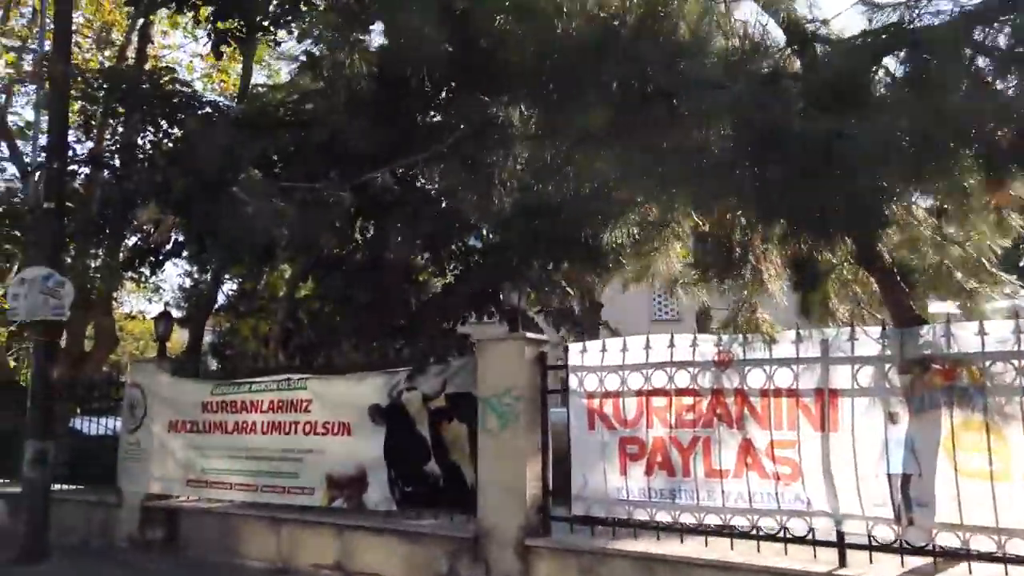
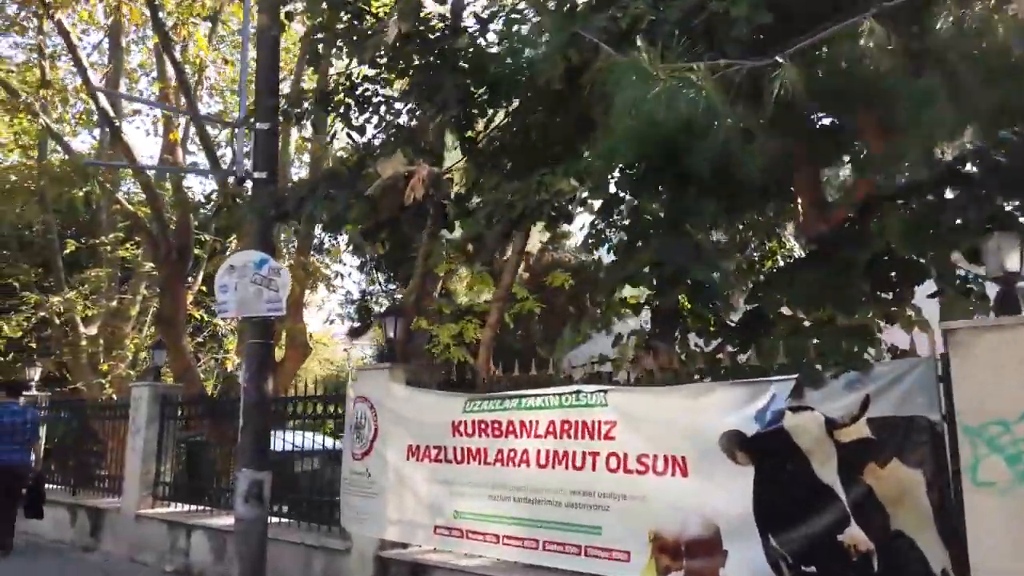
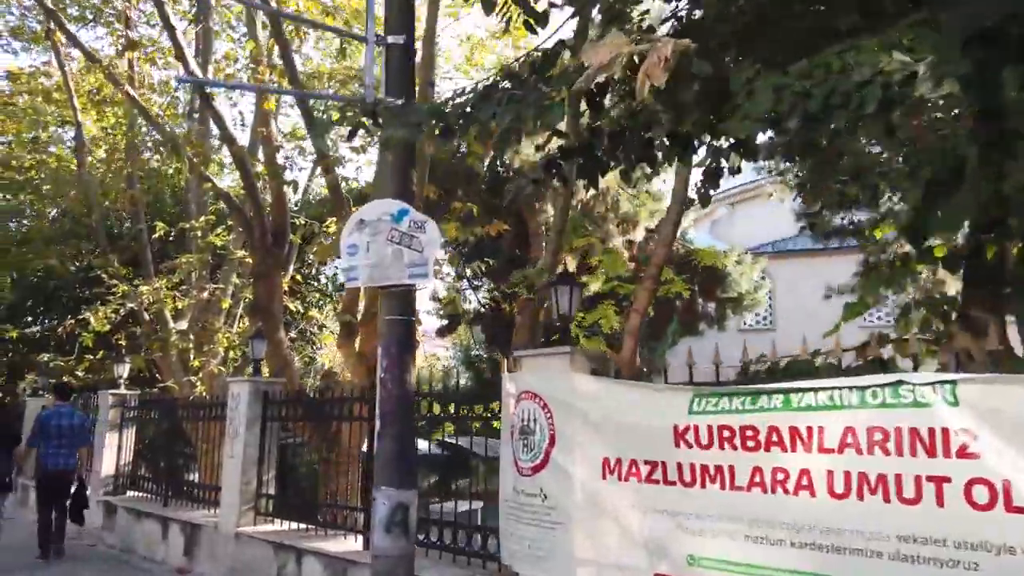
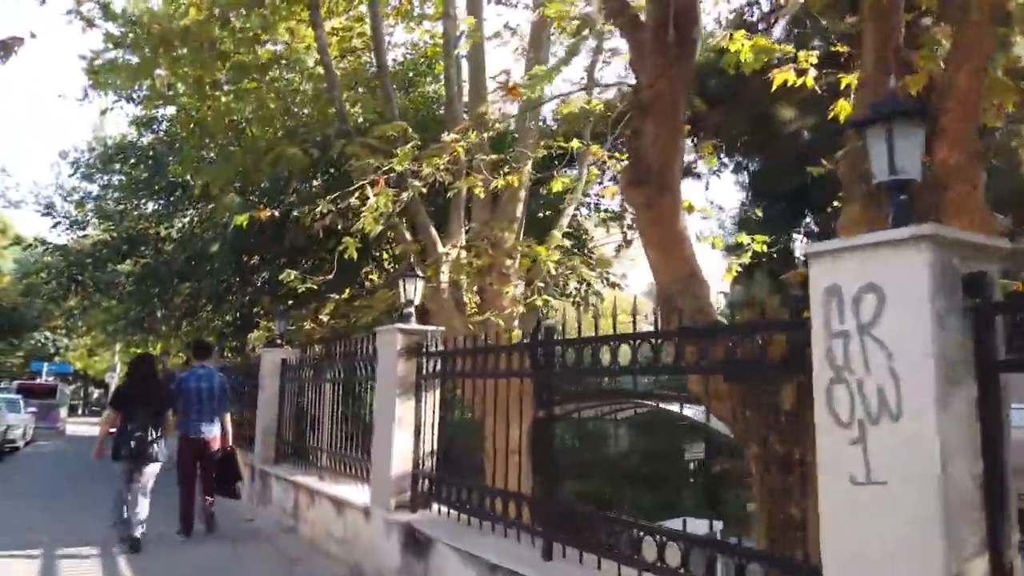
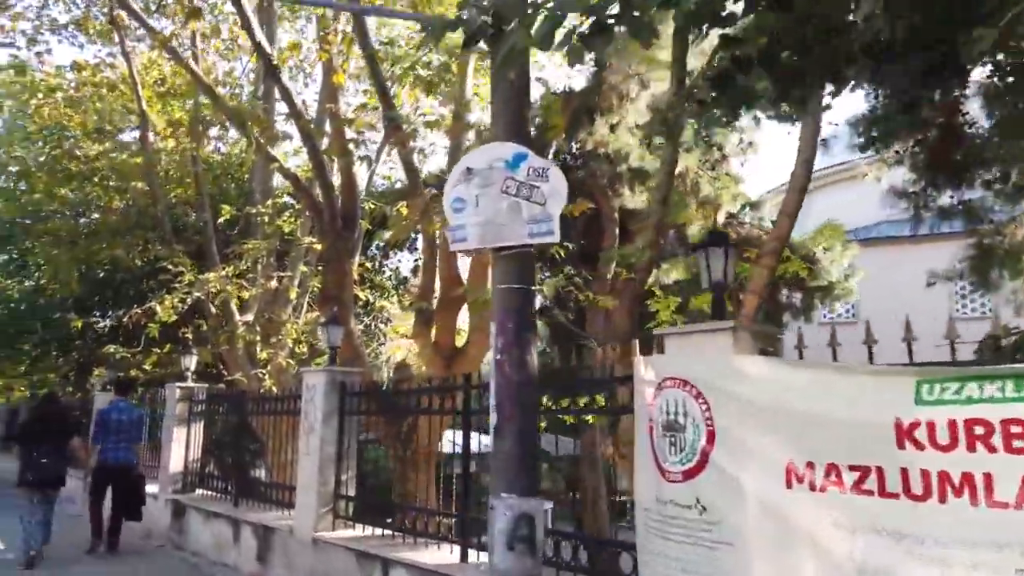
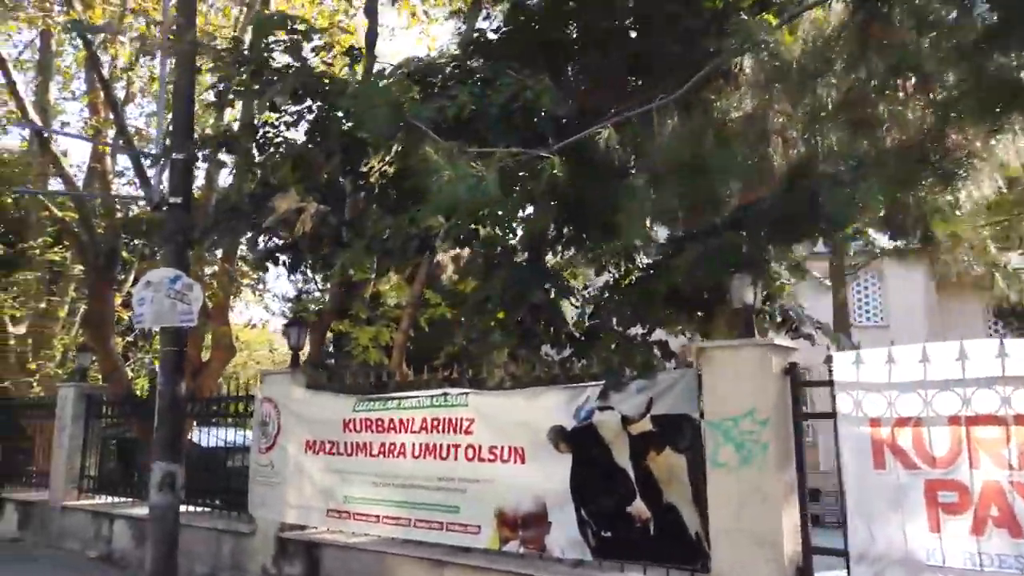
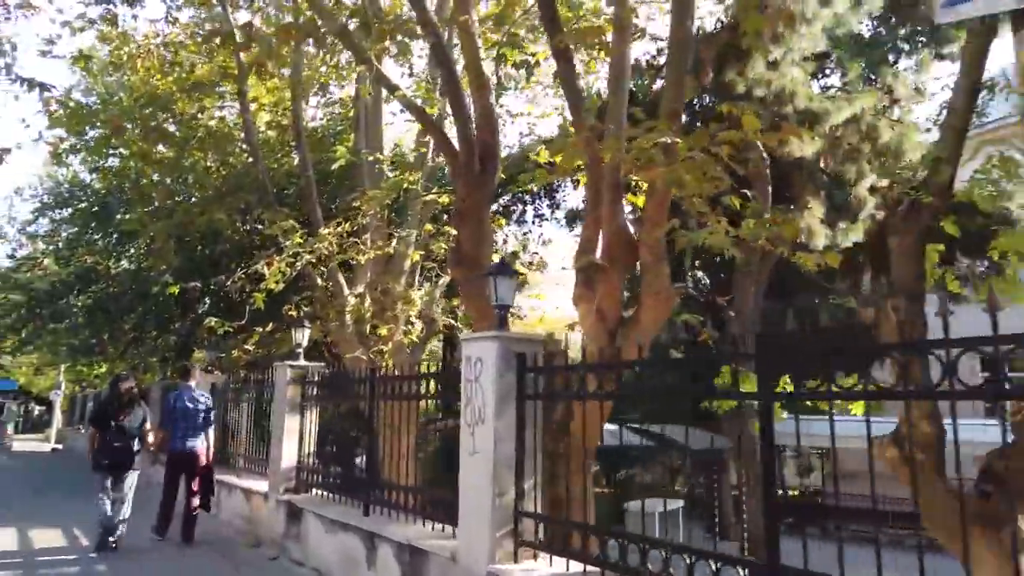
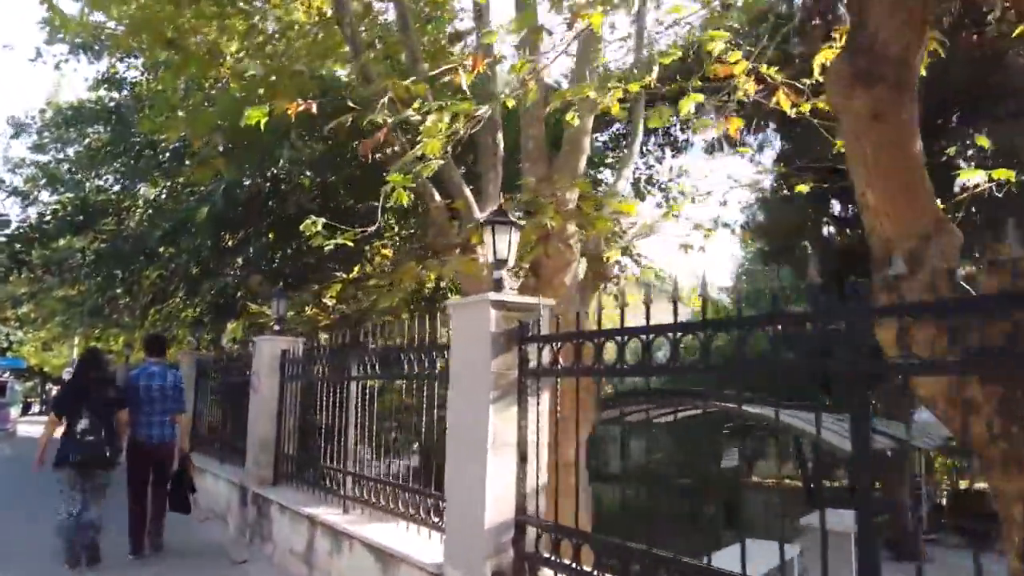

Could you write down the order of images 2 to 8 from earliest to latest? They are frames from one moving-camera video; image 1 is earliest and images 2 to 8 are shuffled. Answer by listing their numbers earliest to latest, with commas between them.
6, 2, 3, 5, 7, 4, 8
